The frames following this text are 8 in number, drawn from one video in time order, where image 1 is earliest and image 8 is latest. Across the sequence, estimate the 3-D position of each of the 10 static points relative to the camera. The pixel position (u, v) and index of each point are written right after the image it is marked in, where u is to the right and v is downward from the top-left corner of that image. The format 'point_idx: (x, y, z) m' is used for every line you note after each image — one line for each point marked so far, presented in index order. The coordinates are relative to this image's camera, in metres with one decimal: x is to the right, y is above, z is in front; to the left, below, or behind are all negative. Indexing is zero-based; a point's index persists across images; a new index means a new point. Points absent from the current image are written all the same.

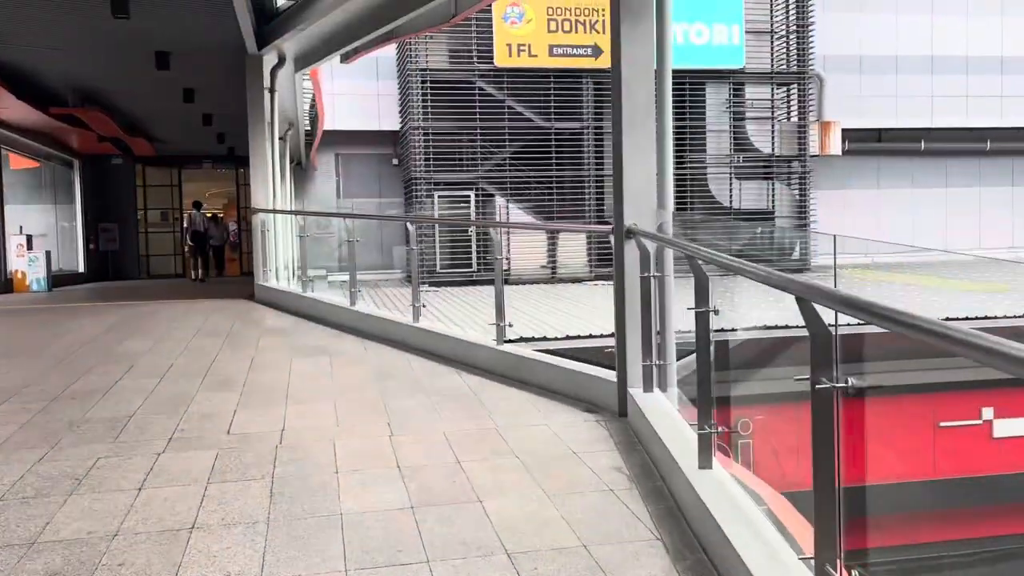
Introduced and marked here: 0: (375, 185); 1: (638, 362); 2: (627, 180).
0: (-2.6, +1.9, +17.2) m
1: (+0.5, -0.3, +3.6) m
2: (+0.5, +0.4, +3.6) m
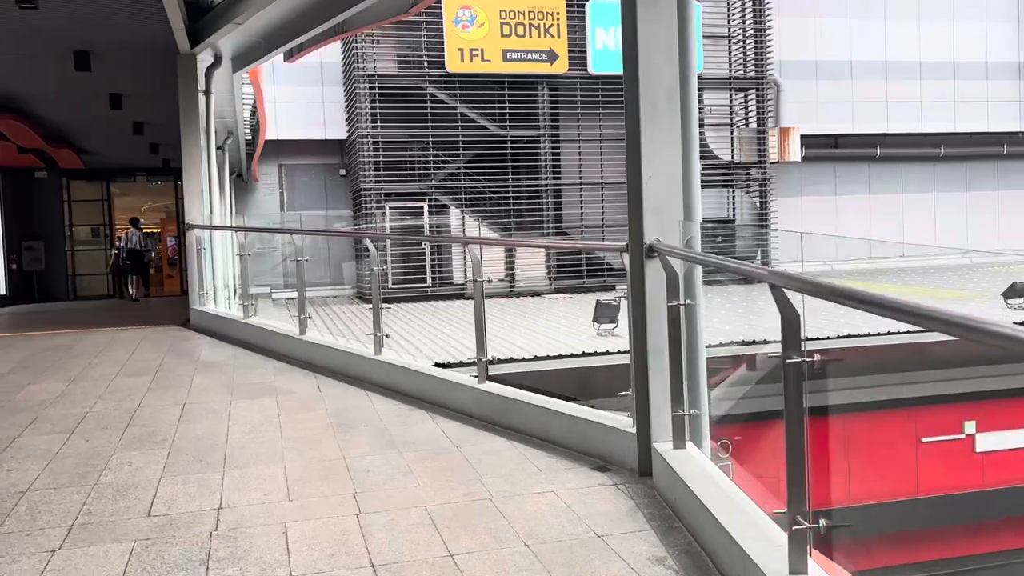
0: (-3.5, +1.6, +16.3) m
1: (+0.5, -0.4, +3.0) m
2: (+0.4, +0.3, +2.9) m
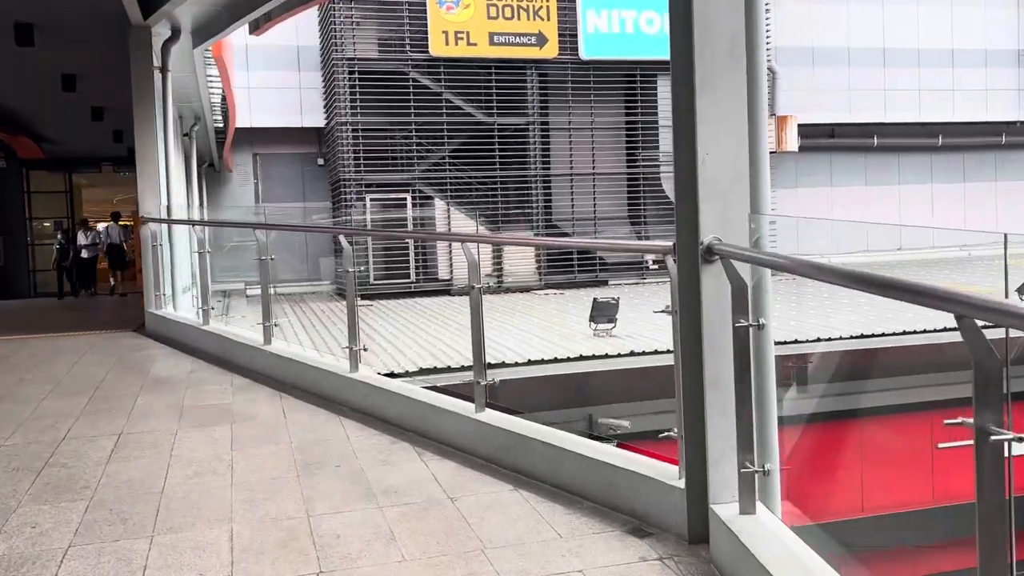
0: (-3.7, +1.7, +15.5) m
1: (+0.5, -0.4, +2.3) m
2: (+0.5, +0.3, +2.2) m
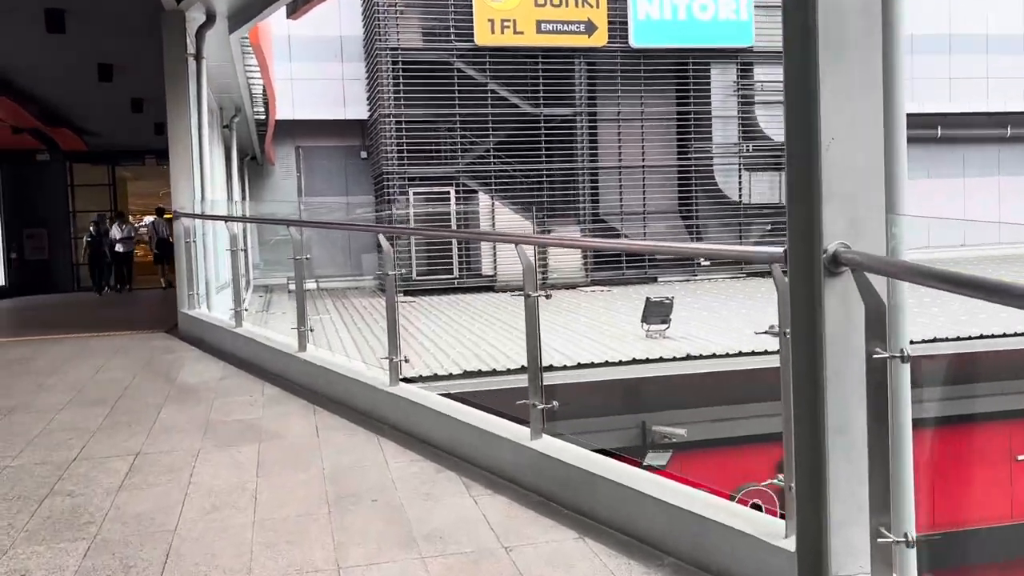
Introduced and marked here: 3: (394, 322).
0: (-2.9, +1.8, +15.3) m
1: (+0.7, -0.5, +1.8) m
2: (+0.6, +0.2, +1.8) m
3: (-0.5, -0.1, +3.8) m
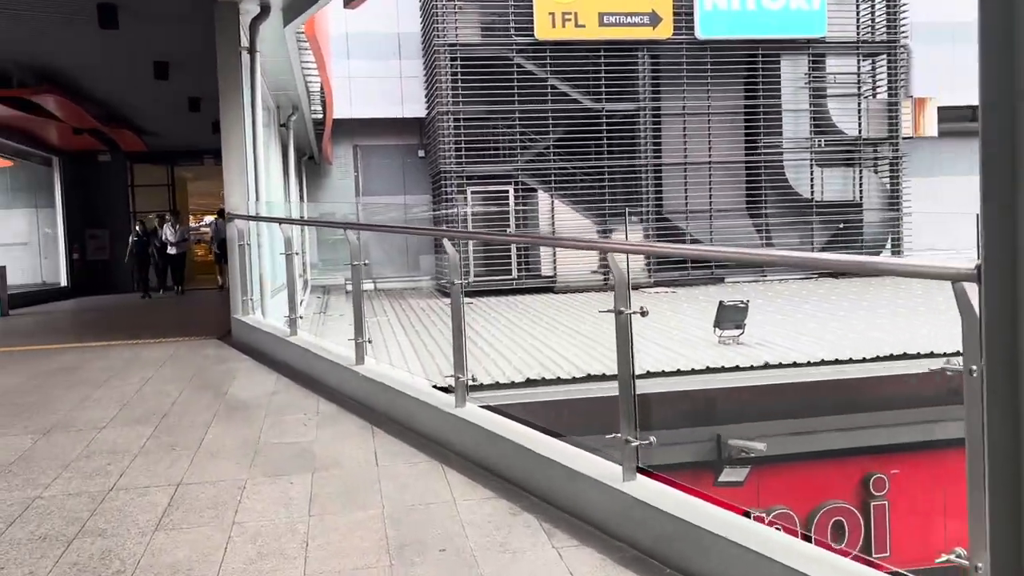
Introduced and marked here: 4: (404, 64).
0: (-1.9, +1.8, +15.0) m
1: (+0.9, -0.5, +1.4) m
2: (+0.8, +0.2, +1.3) m
3: (-0.2, -0.2, +3.4) m
4: (-1.7, +3.6, +14.4) m
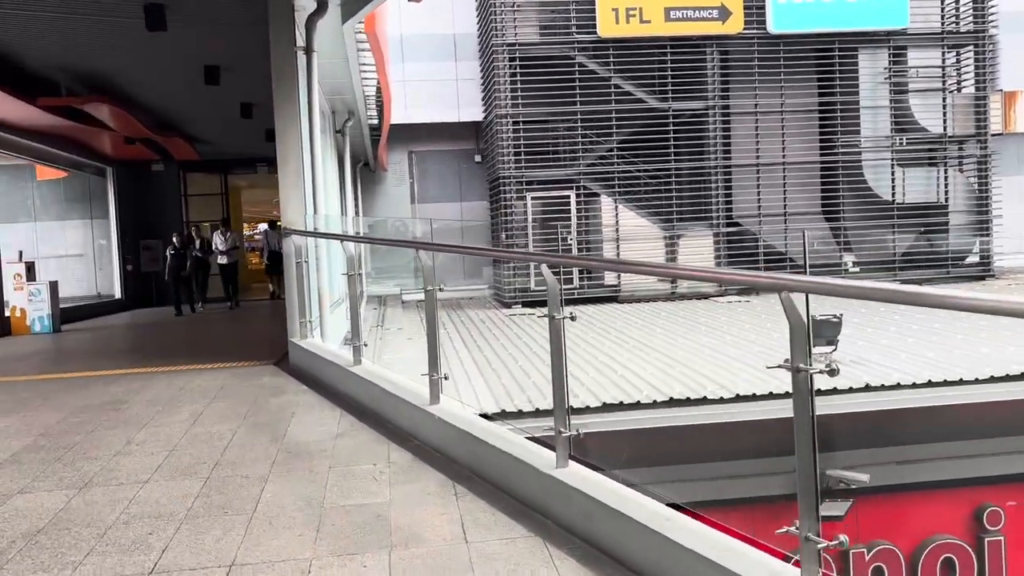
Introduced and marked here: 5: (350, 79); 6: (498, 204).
0: (-0.9, +1.6, +14.5) m
1: (+1.1, -0.6, +0.8) m
2: (+1.0, +0.1, +0.7) m
3: (+0.2, -0.3, +2.8) m
4: (-0.8, +3.4, +13.9) m
5: (-1.4, +1.9, +8.0) m
6: (-0.2, +1.2, +13.0) m
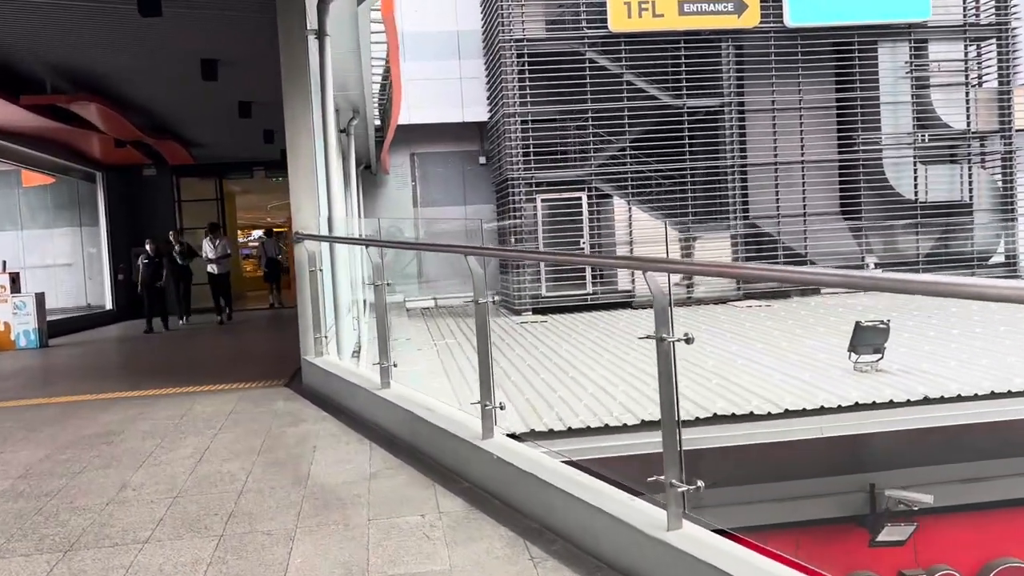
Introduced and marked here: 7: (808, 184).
0: (-0.8, +1.5, +14.0) m
1: (+1.4, -0.6, +0.2) m
2: (+1.3, +0.1, +0.2) m
3: (+0.4, -0.3, +2.3) m
4: (-0.7, +3.3, +13.4) m
5: (-1.3, +1.8, +7.4) m
6: (-0.1, +1.1, +12.5) m
7: (+4.3, +1.5, +13.0) m
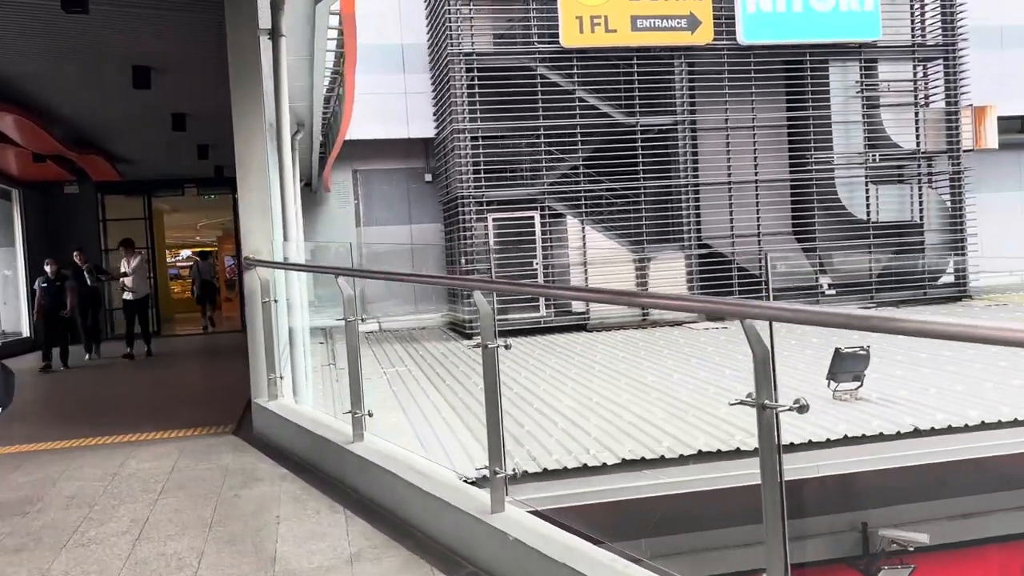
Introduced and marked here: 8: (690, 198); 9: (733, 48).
0: (-1.6, +1.2, +13.4) m
1: (+1.6, -0.7, -0.2) m
2: (+1.5, 0.0, -0.2) m
3: (+0.5, -0.4, +1.8) m
4: (-1.5, +3.0, +12.9) m
5: (-1.6, +1.6, +6.9) m
6: (-0.8, +0.8, +11.9) m
7: (+3.5, +1.2, +12.8) m
8: (+2.5, +1.3, +12.5) m
9: (+3.1, +3.3, +12.4) m
